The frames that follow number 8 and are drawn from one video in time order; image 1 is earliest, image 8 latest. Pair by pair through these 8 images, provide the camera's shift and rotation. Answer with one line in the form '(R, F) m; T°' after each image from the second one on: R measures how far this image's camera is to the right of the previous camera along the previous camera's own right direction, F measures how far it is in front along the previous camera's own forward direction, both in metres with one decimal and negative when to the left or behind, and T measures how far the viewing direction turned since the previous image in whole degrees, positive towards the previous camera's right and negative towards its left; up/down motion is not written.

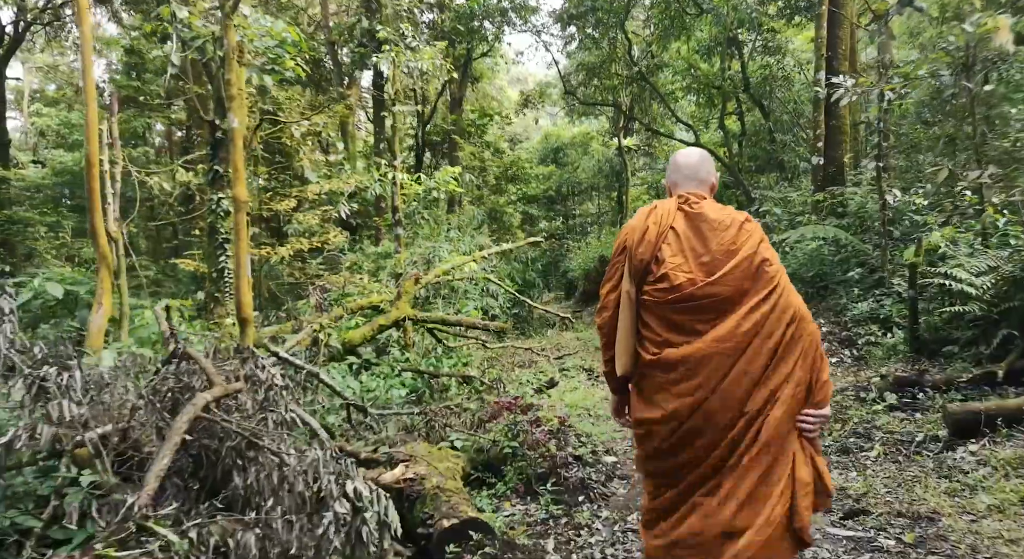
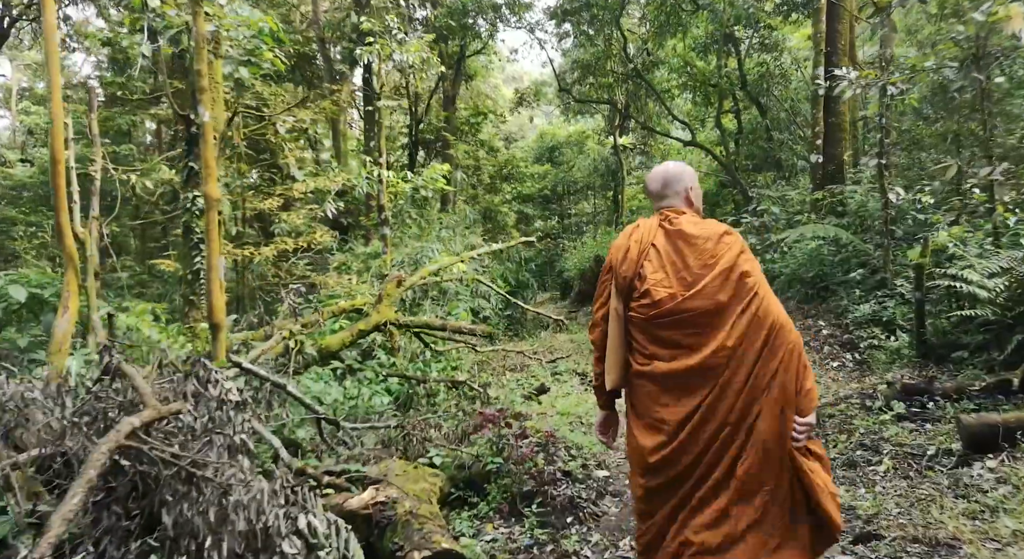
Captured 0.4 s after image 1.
(+0.1, +0.3) m; 0°
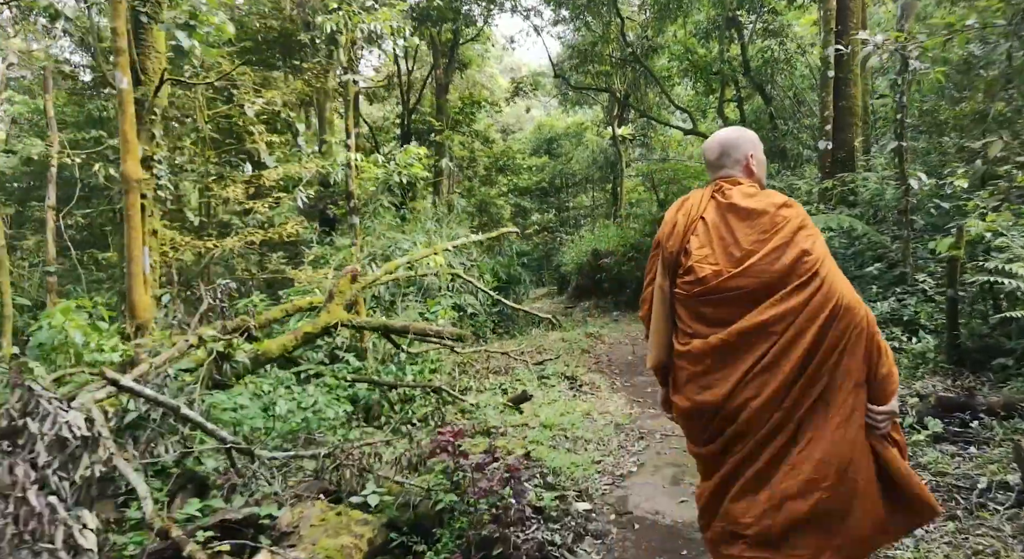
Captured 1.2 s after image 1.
(+0.2, +0.7) m; 0°
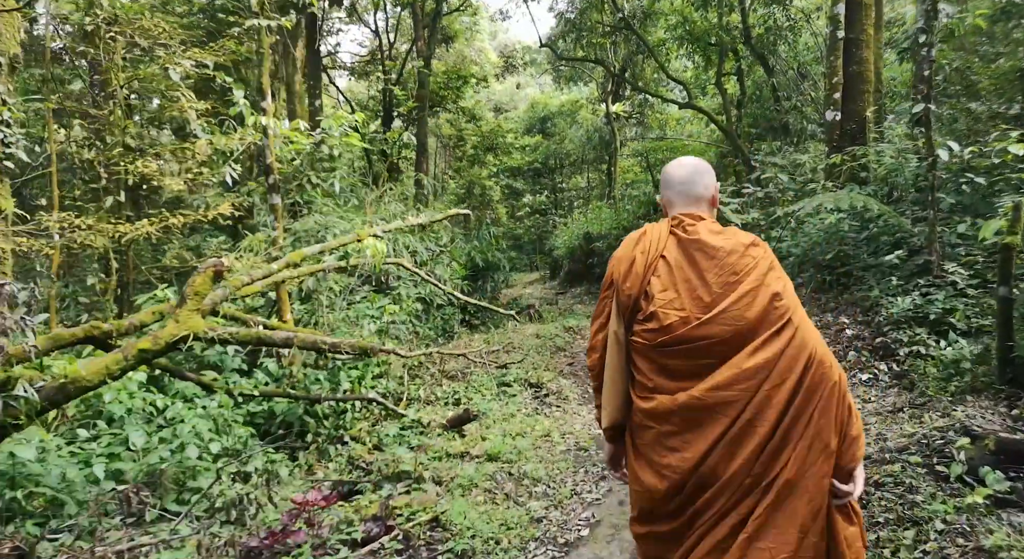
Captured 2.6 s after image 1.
(+0.4, +1.1) m; 0°
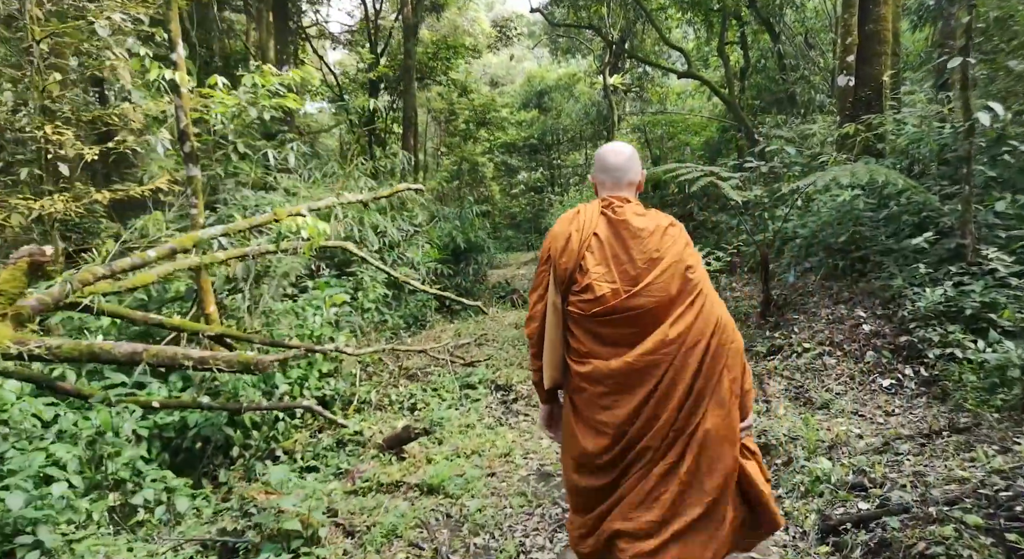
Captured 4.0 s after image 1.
(+0.3, +0.8) m; 0°
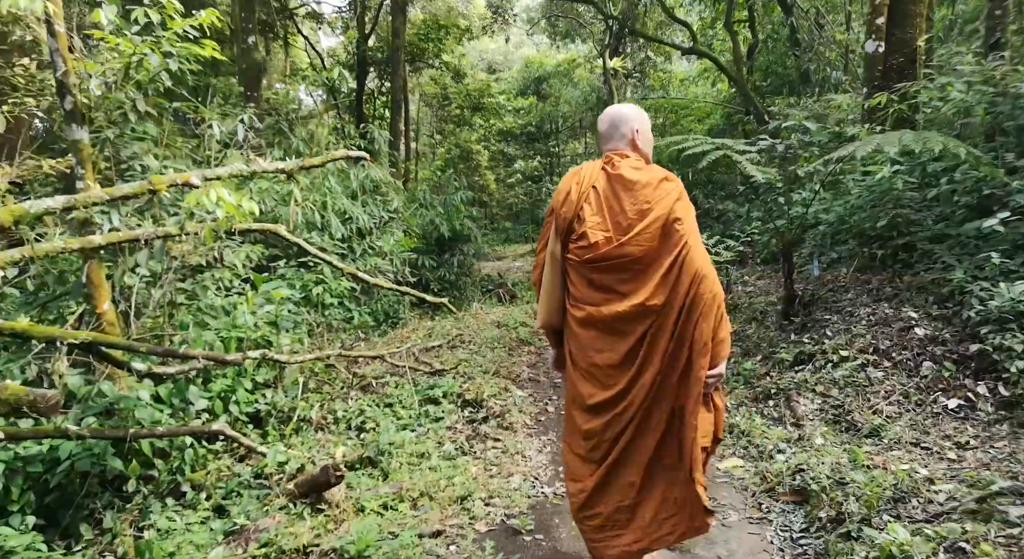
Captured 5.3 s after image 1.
(+0.2, +1.0) m; 0°
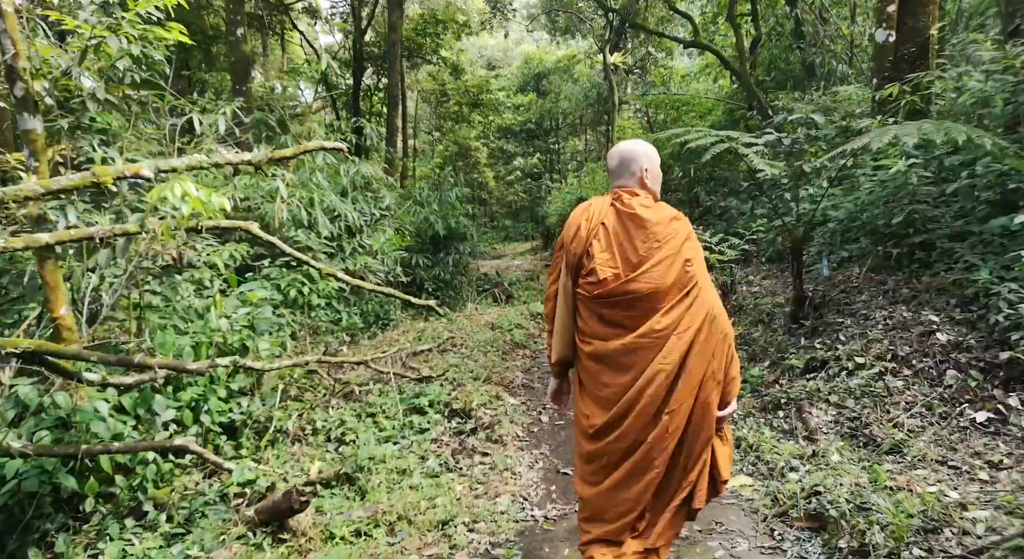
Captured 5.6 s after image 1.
(+0.1, +0.3) m; 0°
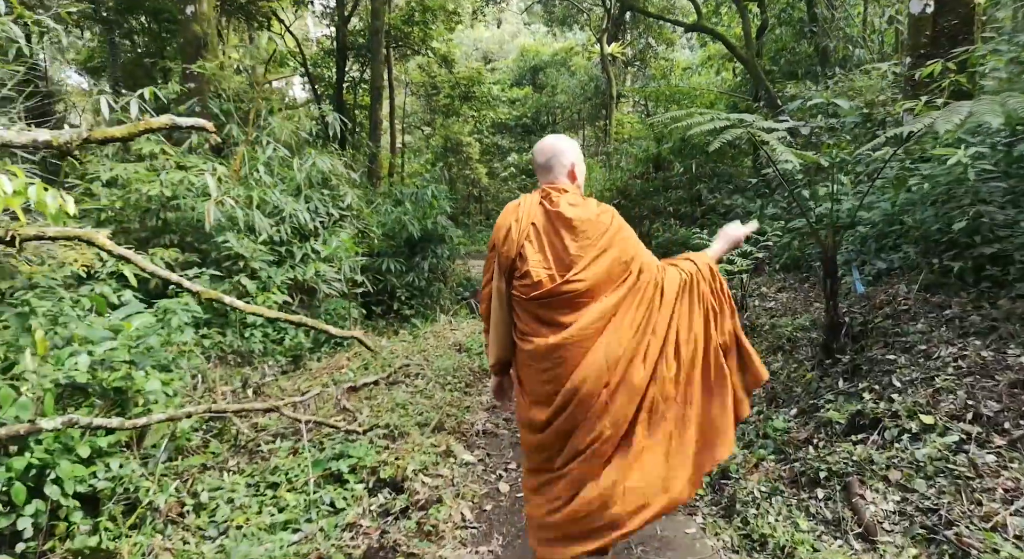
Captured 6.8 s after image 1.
(+0.3, +1.0) m; 0°
